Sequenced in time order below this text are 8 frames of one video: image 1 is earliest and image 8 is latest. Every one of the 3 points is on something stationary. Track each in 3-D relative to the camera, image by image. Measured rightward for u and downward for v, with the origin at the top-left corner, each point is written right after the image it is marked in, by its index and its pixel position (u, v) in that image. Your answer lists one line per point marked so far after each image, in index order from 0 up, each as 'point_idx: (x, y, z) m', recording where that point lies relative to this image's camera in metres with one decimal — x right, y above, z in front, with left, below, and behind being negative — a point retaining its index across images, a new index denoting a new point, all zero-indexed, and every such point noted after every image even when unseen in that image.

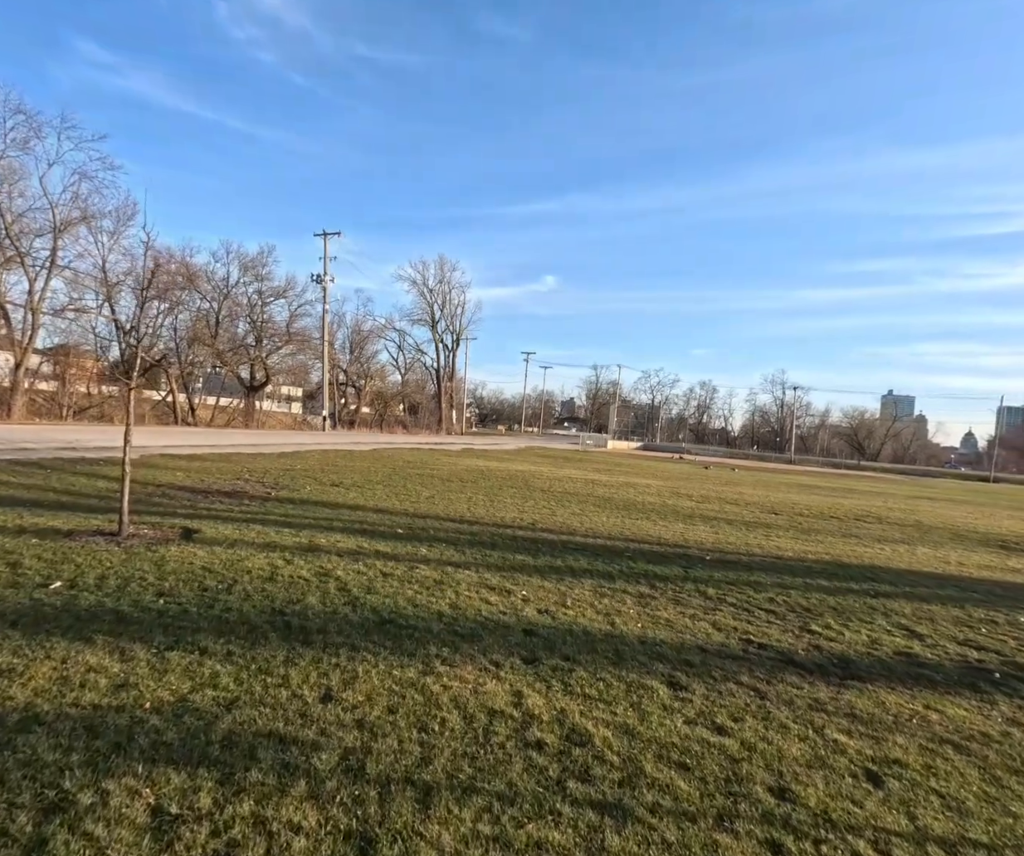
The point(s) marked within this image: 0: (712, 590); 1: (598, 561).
0: (+2.3, -1.9, +7.8) m
1: (+1.1, -1.7, +8.7) m
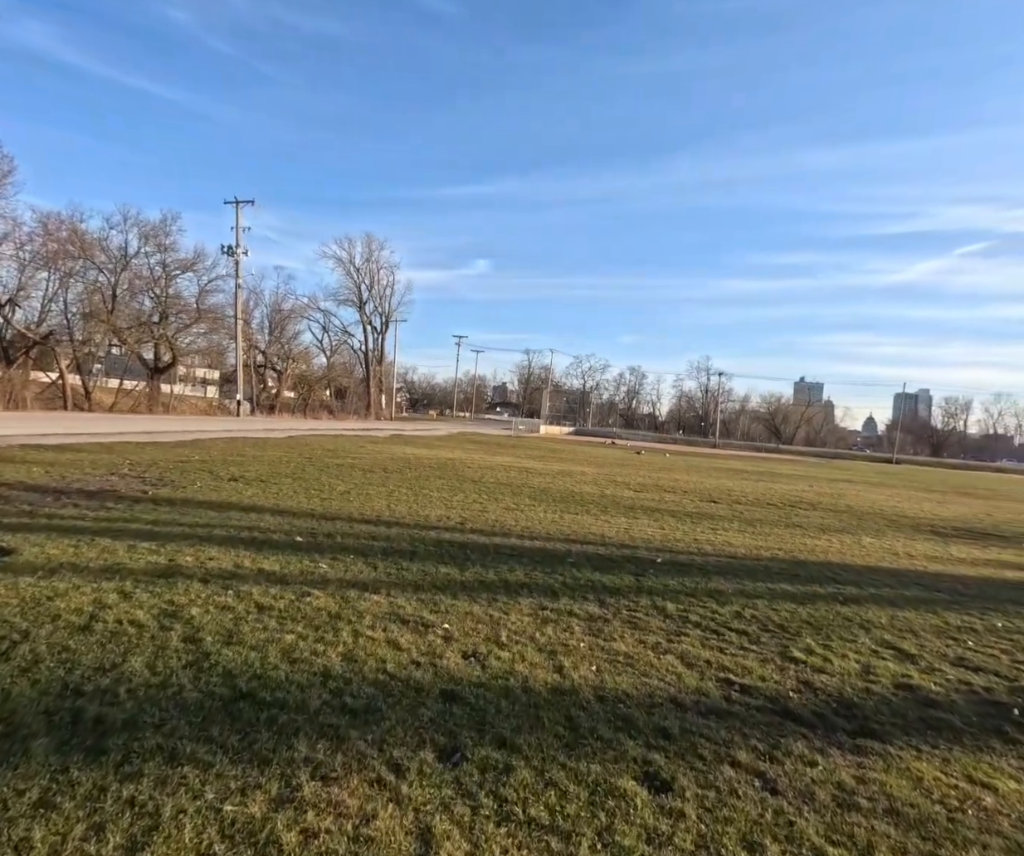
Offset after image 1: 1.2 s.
0: (+1.6, -1.8, +6.6) m
1: (+0.3, -1.6, +7.4) m
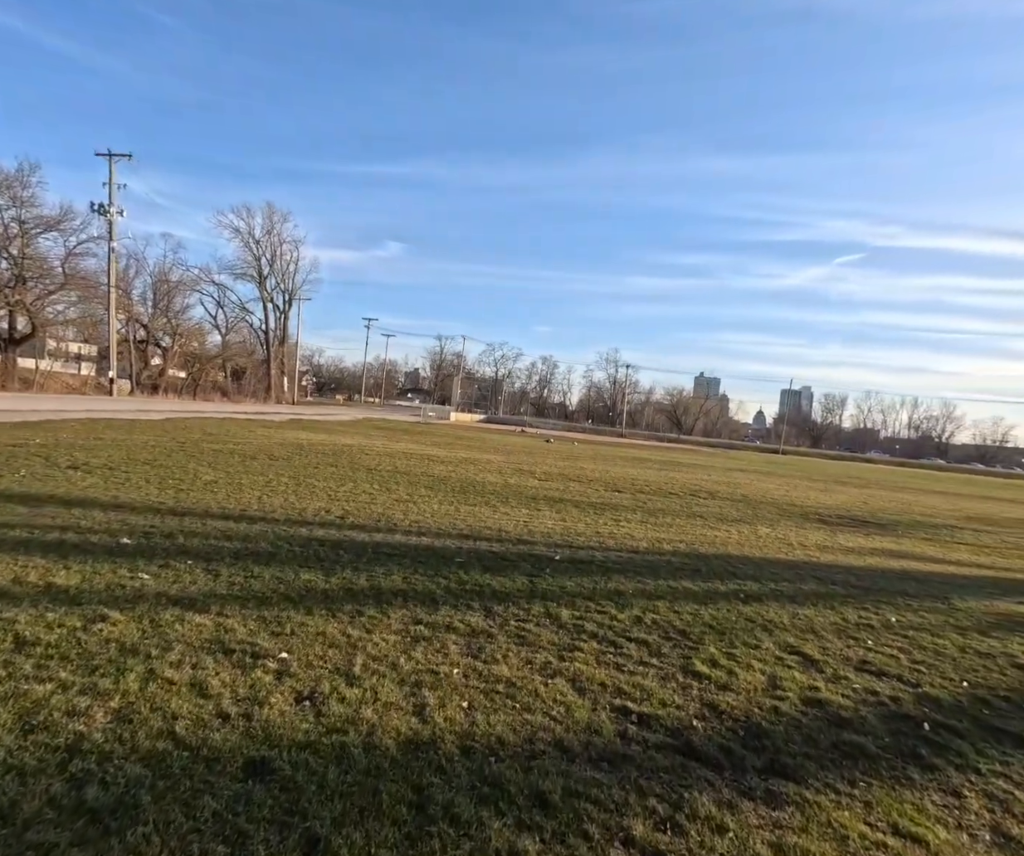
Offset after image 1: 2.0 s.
0: (+0.5, -1.7, +5.9) m
1: (-0.9, -1.4, +6.5) m
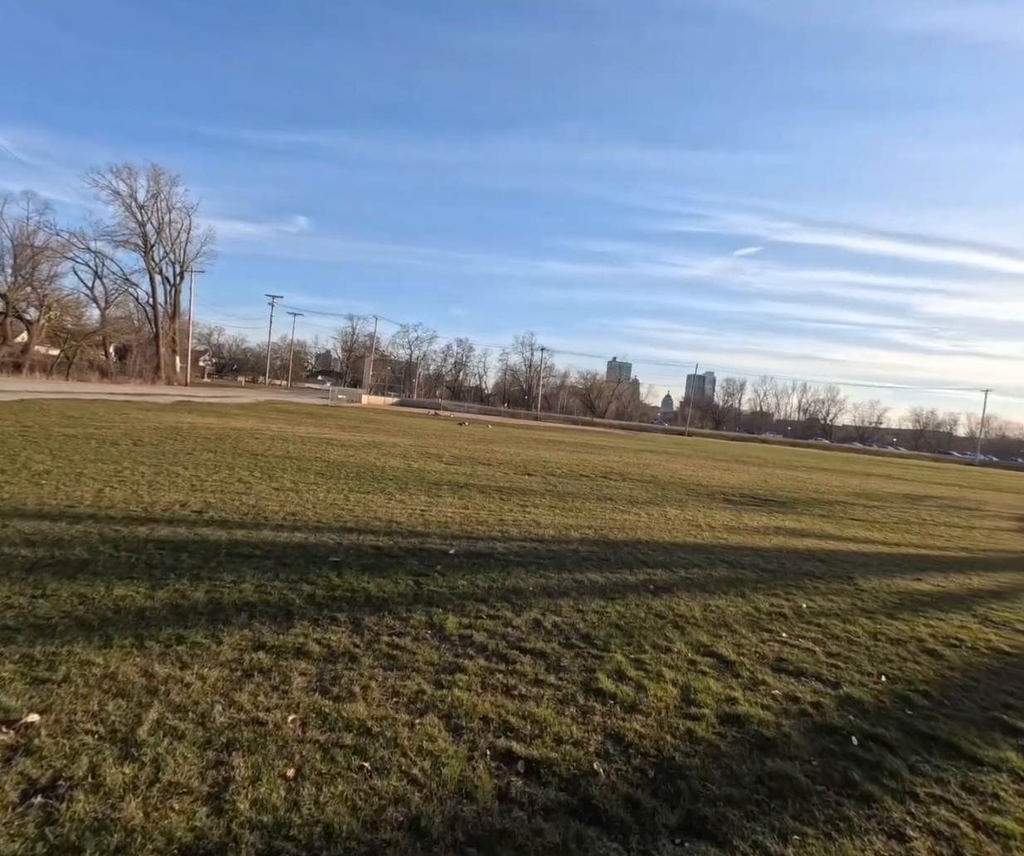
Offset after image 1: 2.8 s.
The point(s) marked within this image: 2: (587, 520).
0: (-0.5, -1.5, +5.0) m
1: (-1.9, -1.2, +5.4) m
2: (+1.3, -1.6, +11.3) m
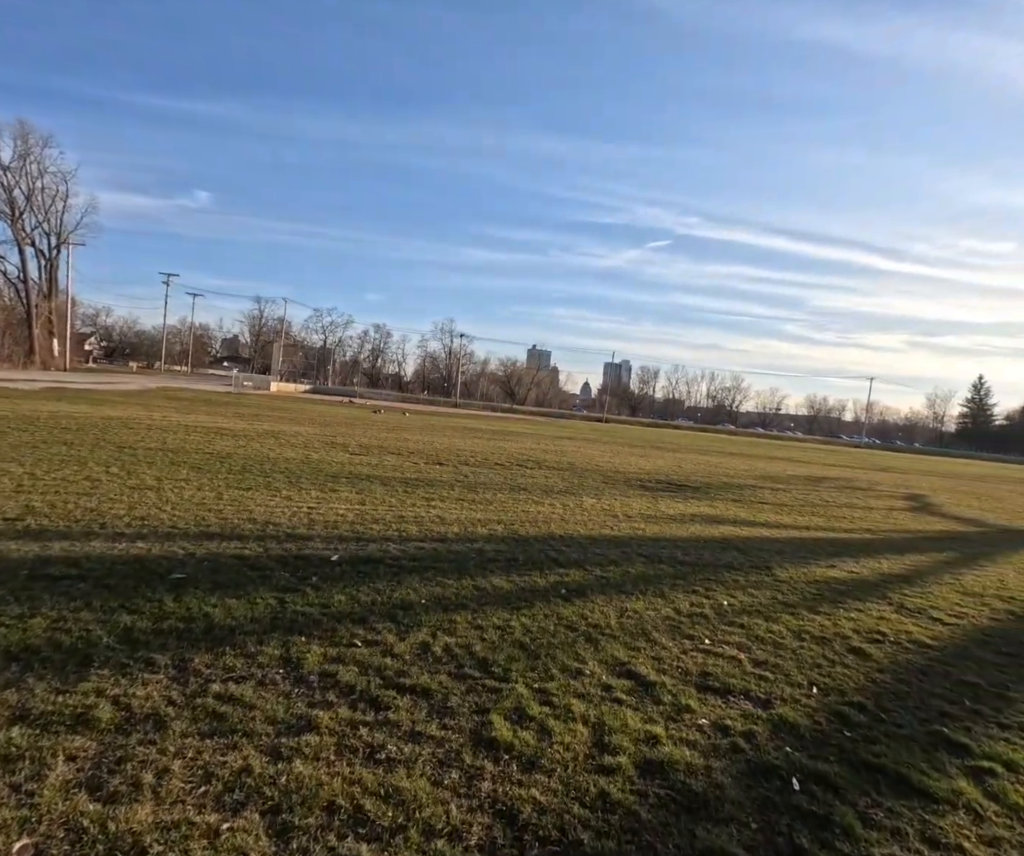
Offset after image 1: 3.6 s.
0: (-1.2, -1.4, +4.0) m
1: (-2.7, -1.1, +4.2) m
2: (-0.2, -1.3, +10.5) m
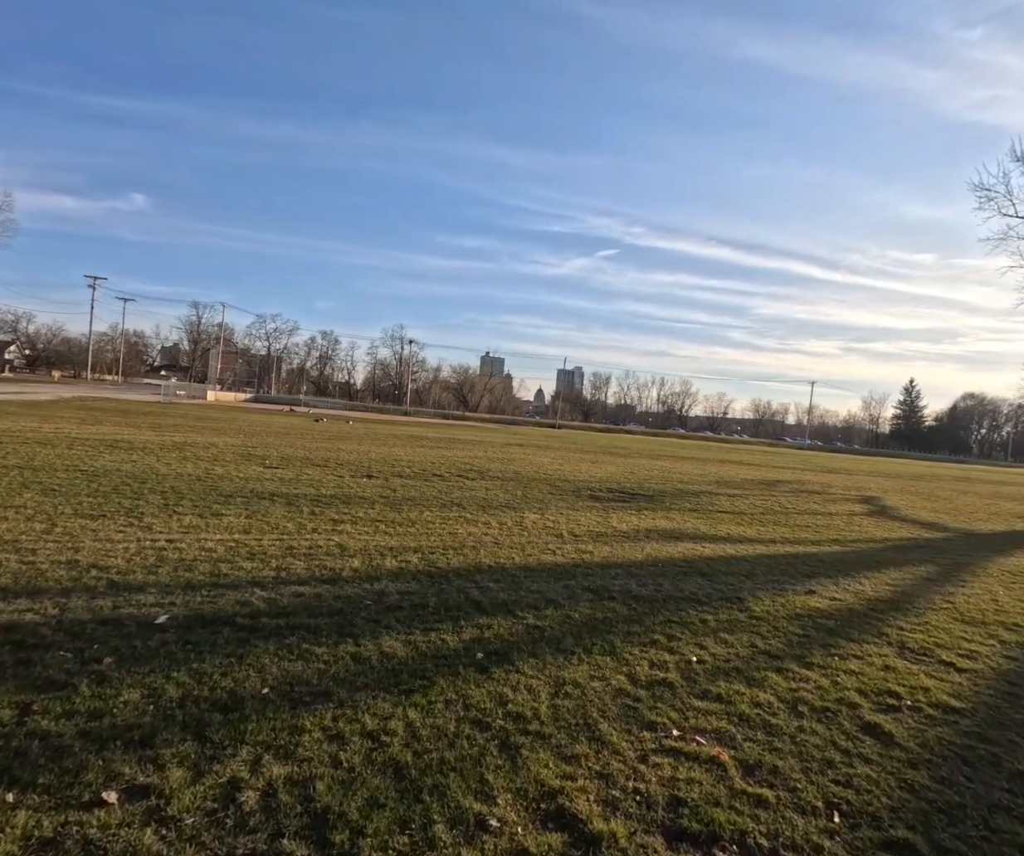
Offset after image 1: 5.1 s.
0: (-1.8, -1.4, +2.2) m
1: (-3.3, -1.2, +2.3) m
2: (-1.2, -1.4, +8.7) m
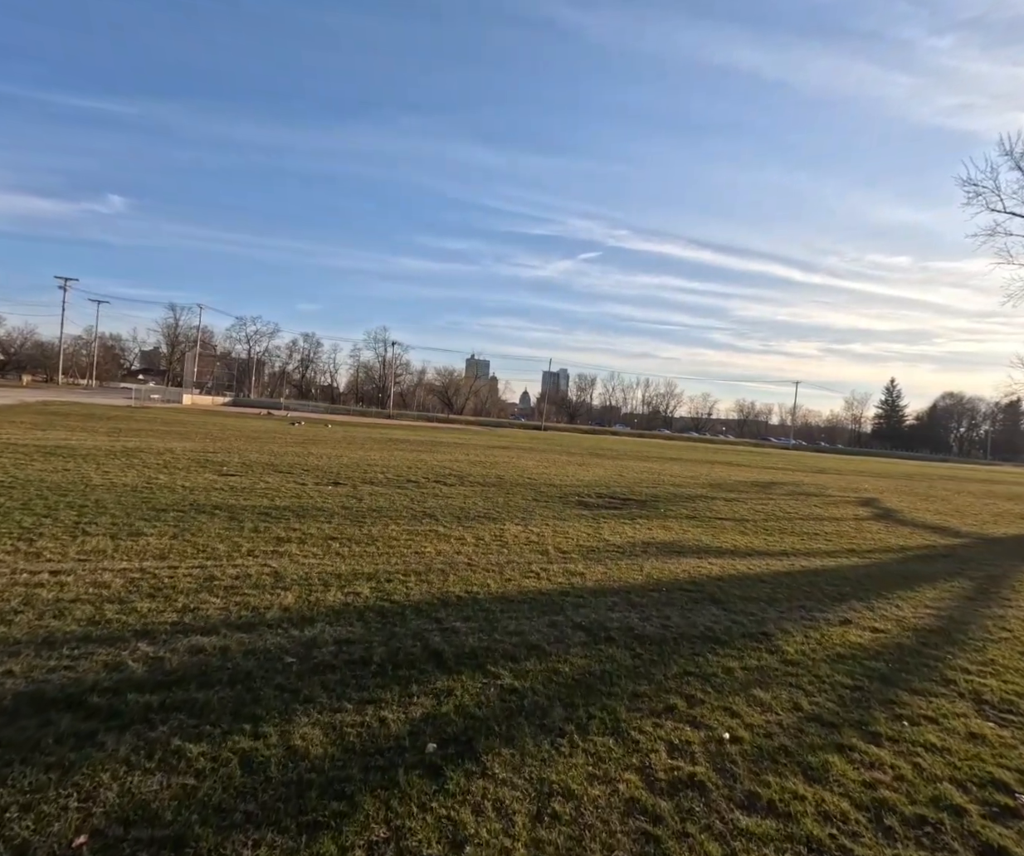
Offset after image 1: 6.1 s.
0: (-1.9, -1.4, +0.8) m
1: (-3.4, -1.2, +0.9) m
2: (-1.5, -1.4, +7.3) m
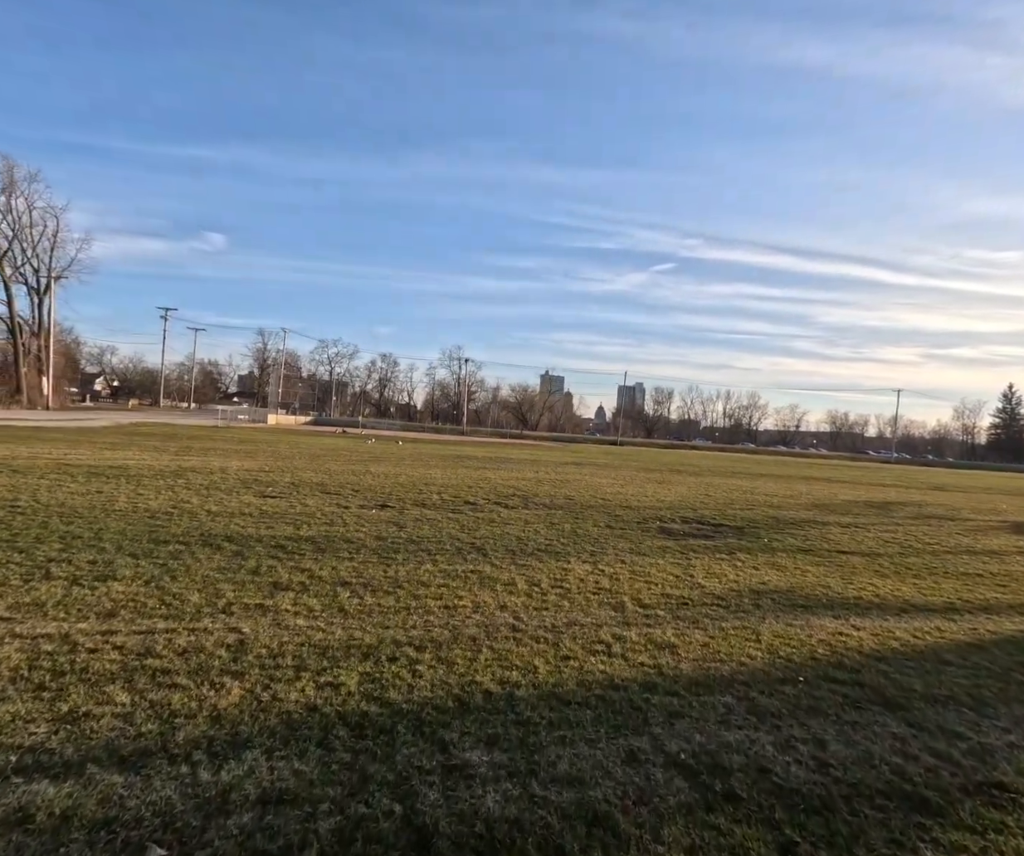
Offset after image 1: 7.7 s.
0: (-2.2, -1.4, -1.0) m
1: (-3.6, -1.2, -0.8) m
2: (-1.0, -1.6, +5.4) m
